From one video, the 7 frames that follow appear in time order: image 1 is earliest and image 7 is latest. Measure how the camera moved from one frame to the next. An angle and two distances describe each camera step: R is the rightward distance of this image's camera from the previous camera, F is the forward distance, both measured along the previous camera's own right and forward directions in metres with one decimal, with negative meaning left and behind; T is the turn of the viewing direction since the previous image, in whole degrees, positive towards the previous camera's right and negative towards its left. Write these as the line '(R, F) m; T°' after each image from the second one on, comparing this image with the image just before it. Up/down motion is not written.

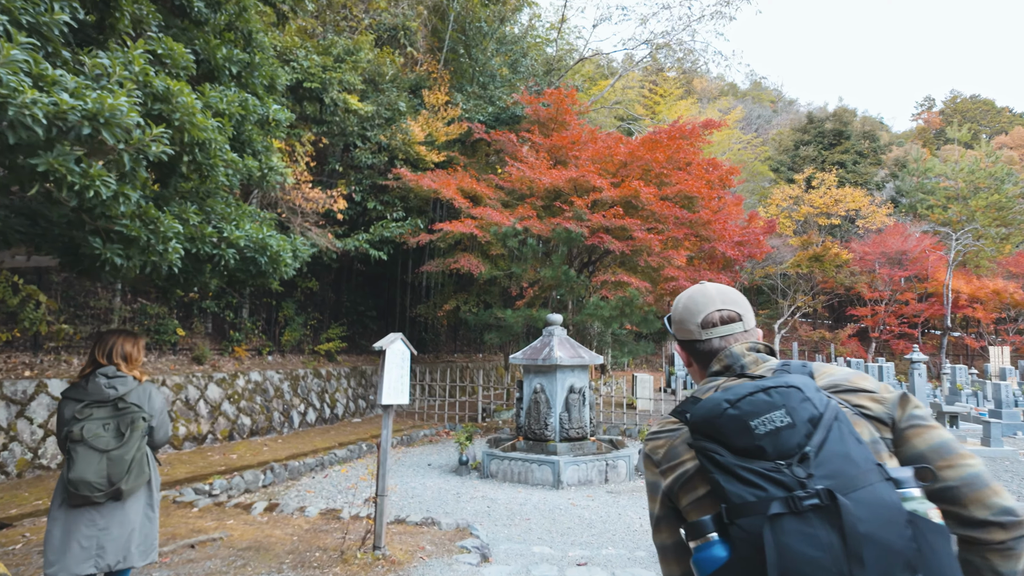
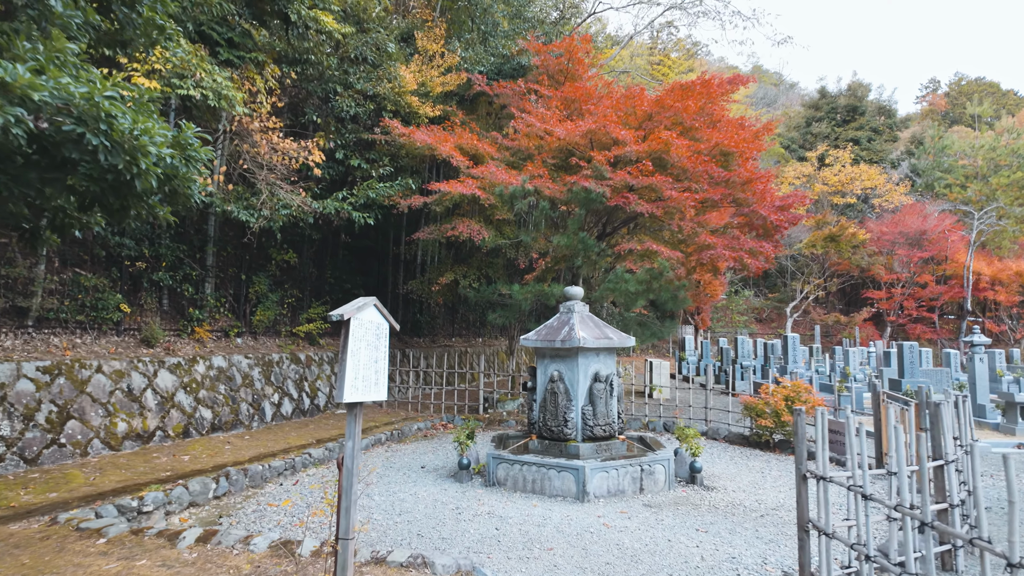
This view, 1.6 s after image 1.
(-0.2, +1.4) m; 0°
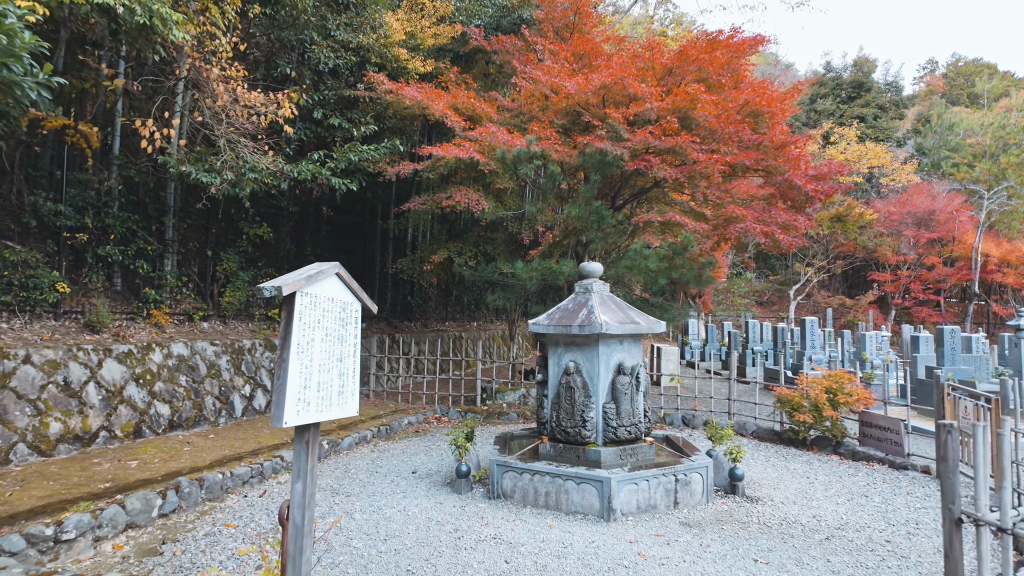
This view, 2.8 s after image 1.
(-0.1, +1.0) m; +1°
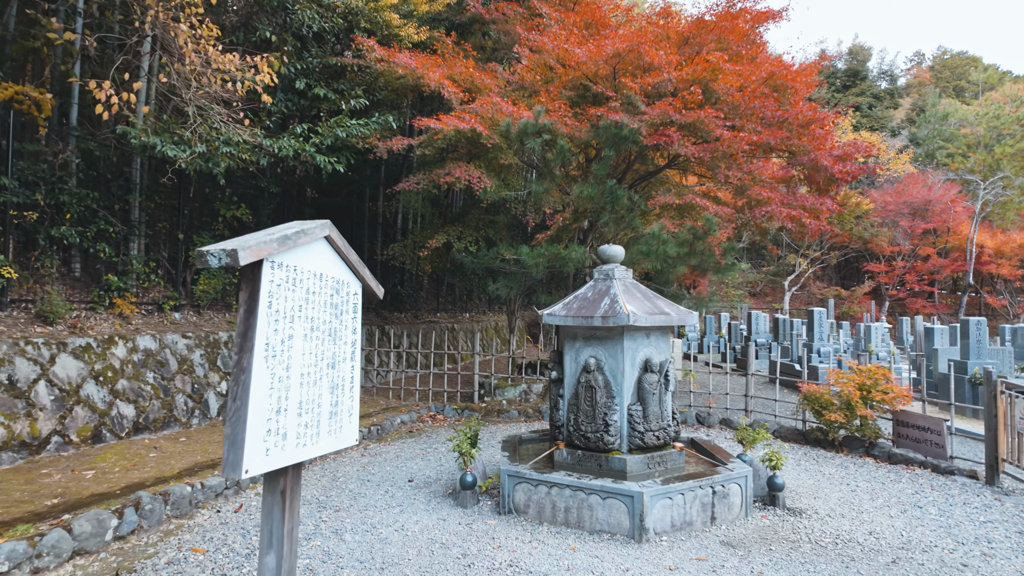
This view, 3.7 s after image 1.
(-0.2, +0.7) m; +1°
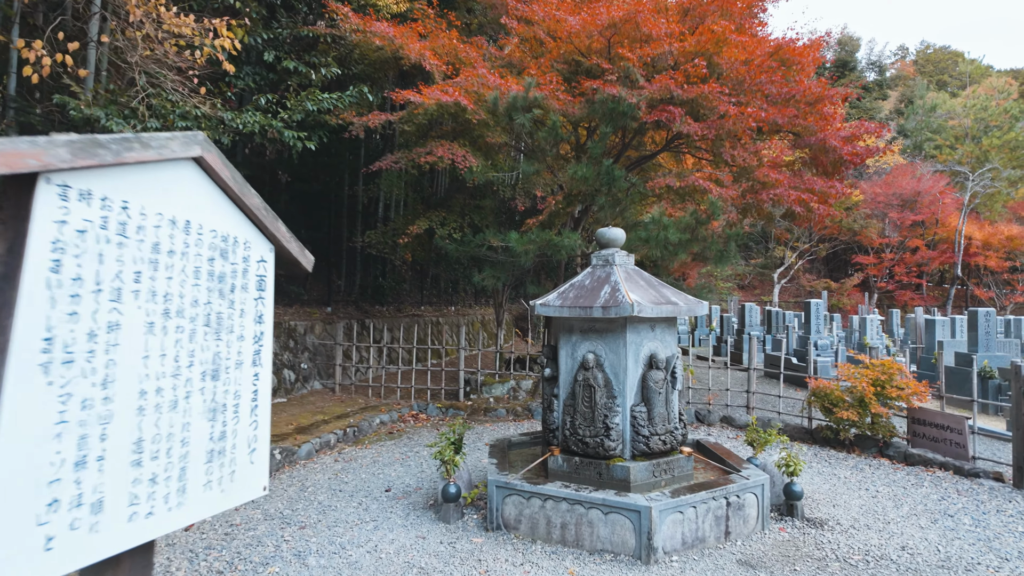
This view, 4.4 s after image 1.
(0.0, +0.5) m; +1°
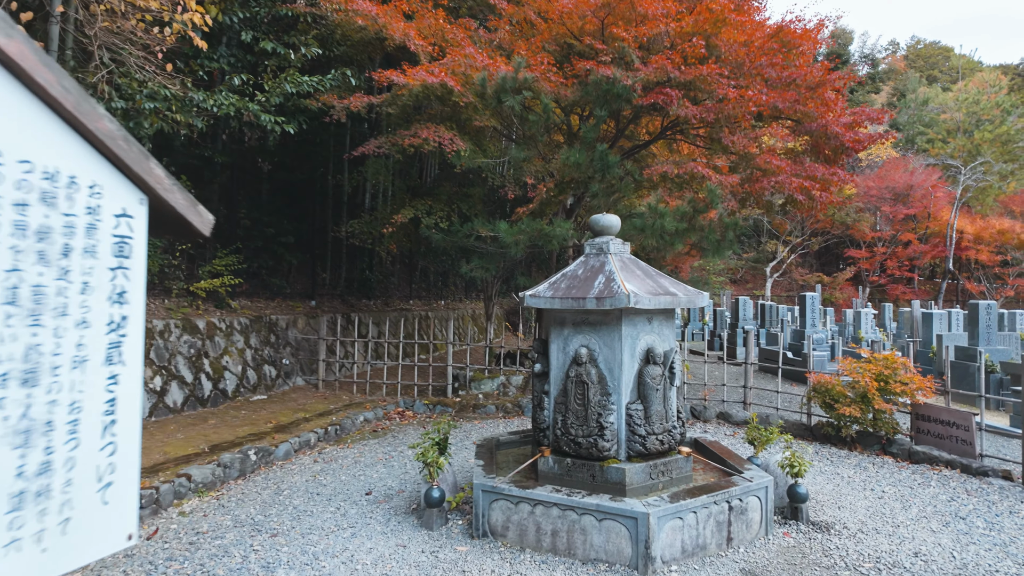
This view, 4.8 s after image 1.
(0.0, +0.3) m; +1°
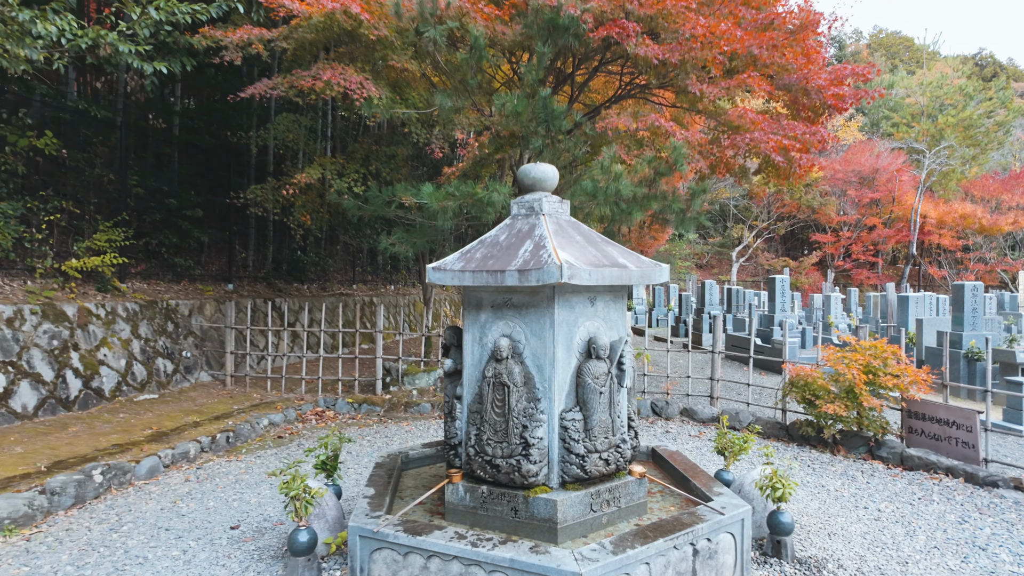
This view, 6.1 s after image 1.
(+0.4, +1.0) m; +3°
